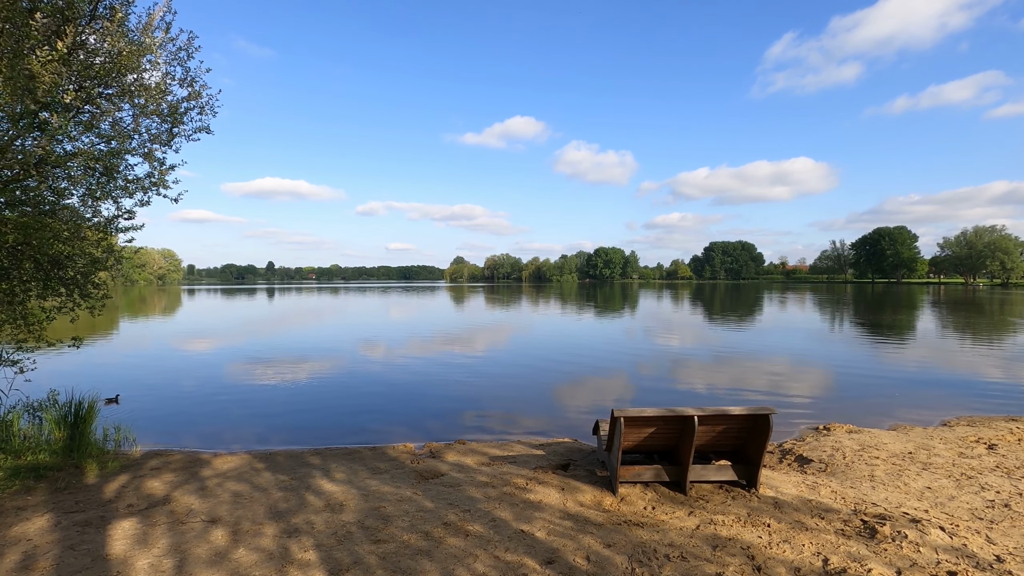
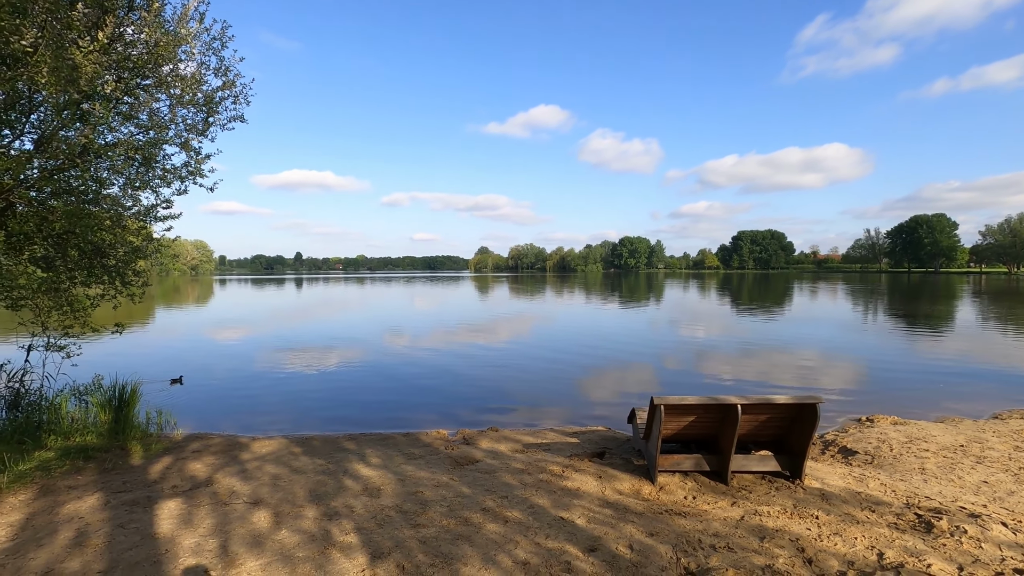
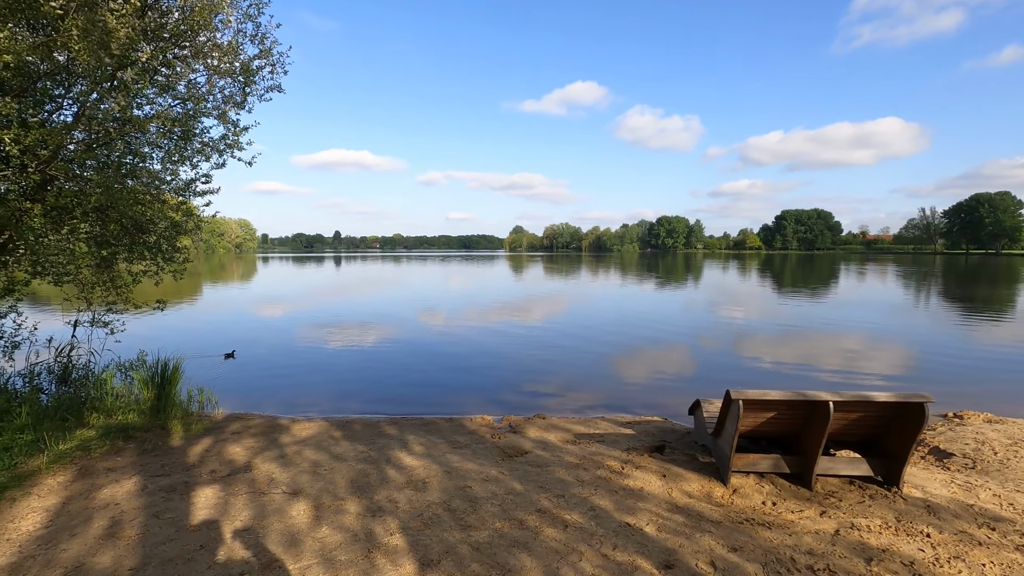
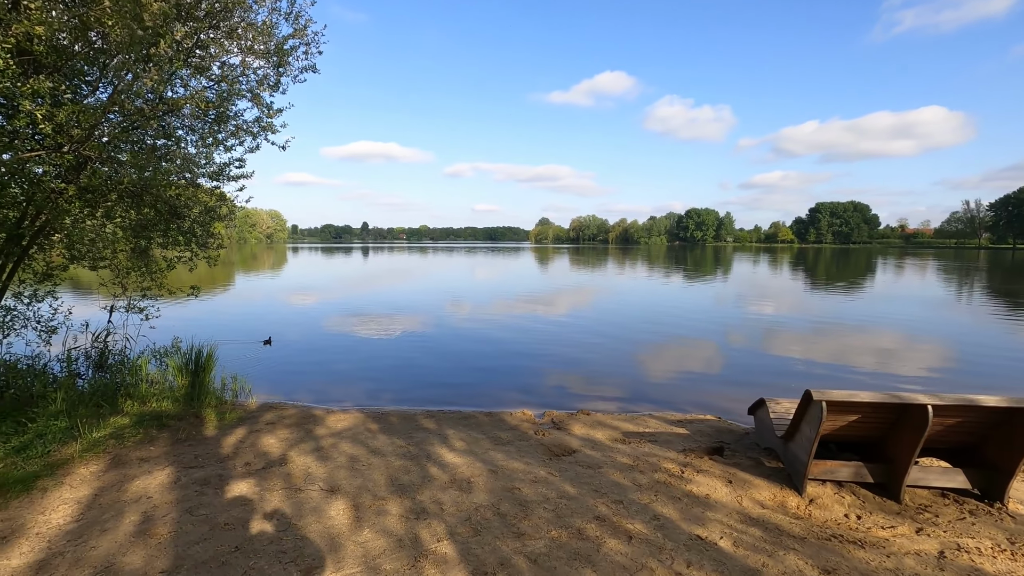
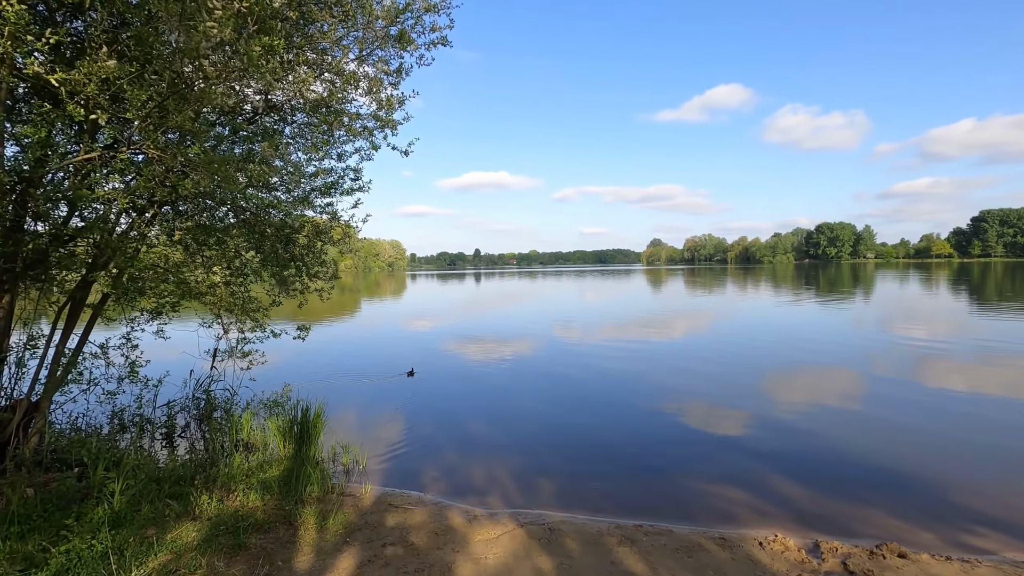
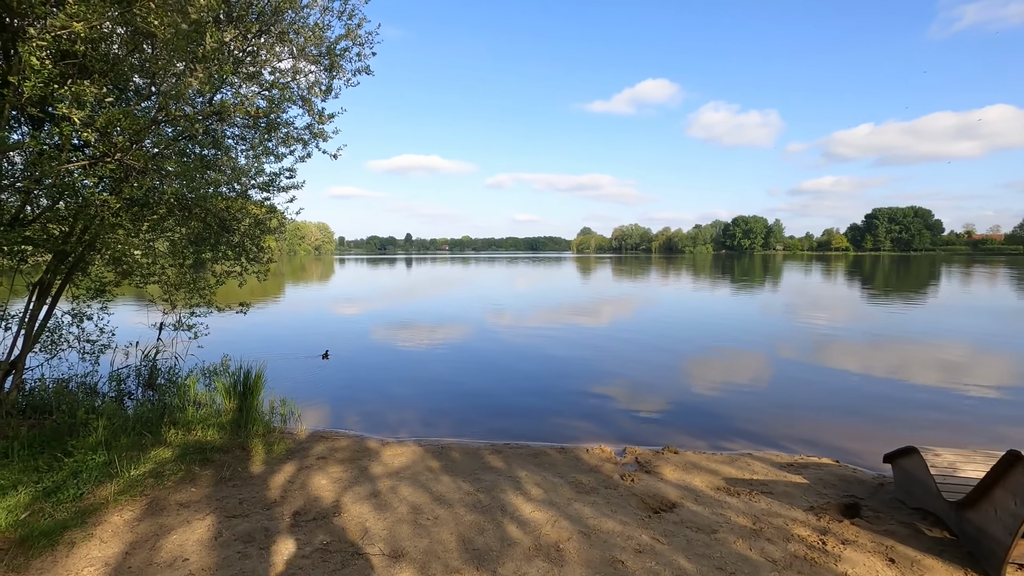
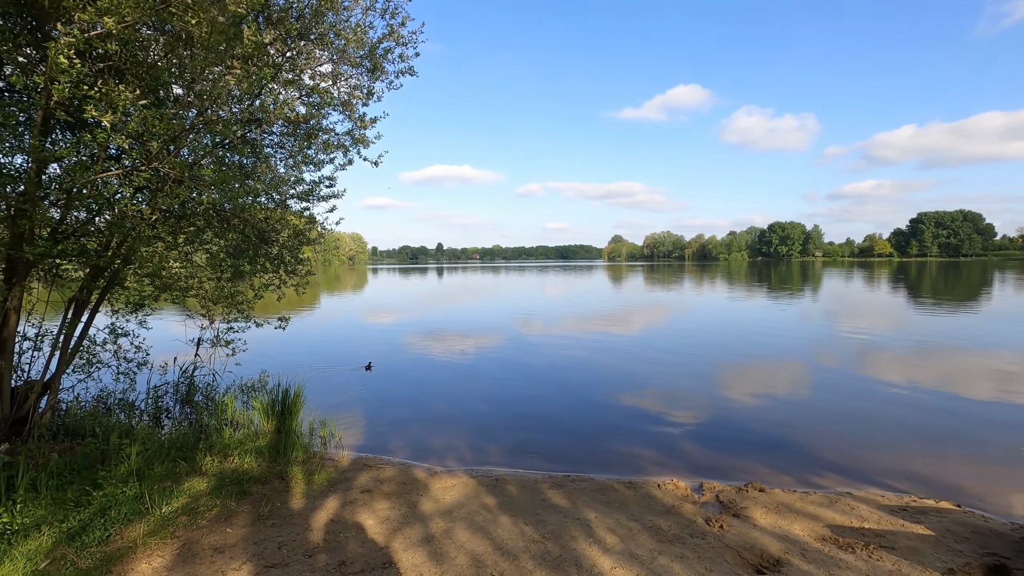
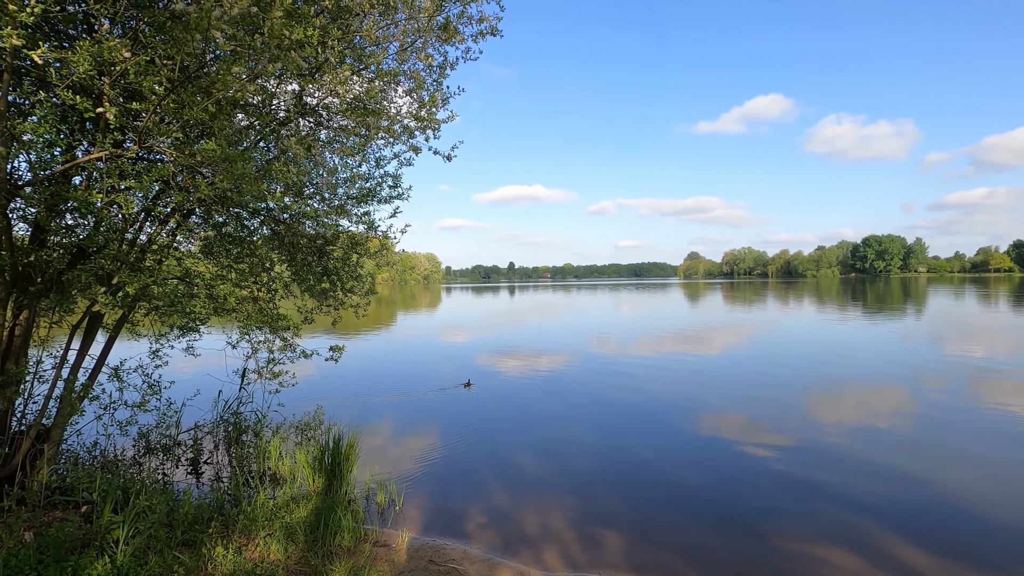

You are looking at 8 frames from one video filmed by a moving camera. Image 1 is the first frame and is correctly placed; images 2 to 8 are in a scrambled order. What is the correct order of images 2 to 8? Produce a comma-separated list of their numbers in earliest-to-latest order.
2, 3, 4, 6, 7, 5, 8
